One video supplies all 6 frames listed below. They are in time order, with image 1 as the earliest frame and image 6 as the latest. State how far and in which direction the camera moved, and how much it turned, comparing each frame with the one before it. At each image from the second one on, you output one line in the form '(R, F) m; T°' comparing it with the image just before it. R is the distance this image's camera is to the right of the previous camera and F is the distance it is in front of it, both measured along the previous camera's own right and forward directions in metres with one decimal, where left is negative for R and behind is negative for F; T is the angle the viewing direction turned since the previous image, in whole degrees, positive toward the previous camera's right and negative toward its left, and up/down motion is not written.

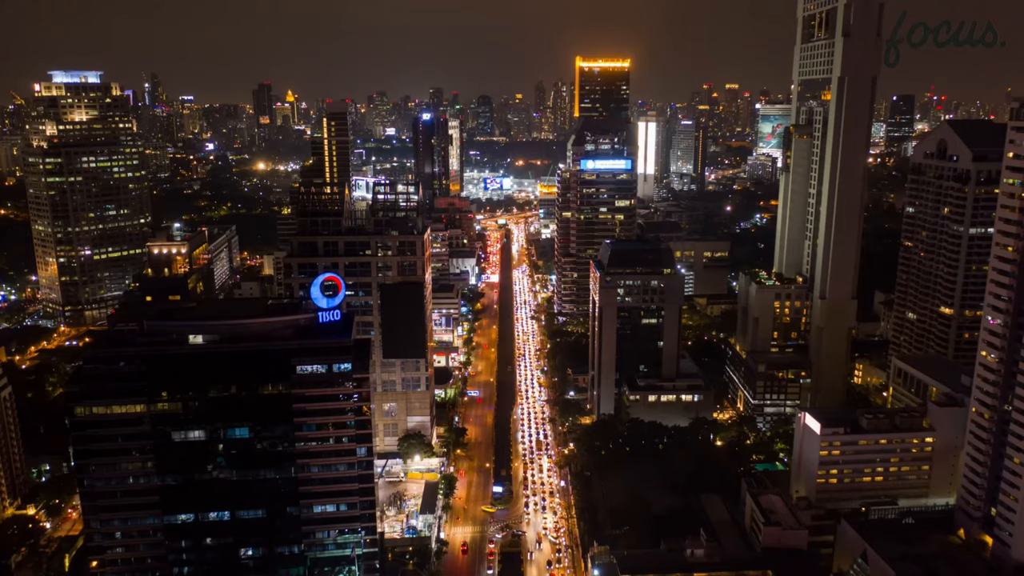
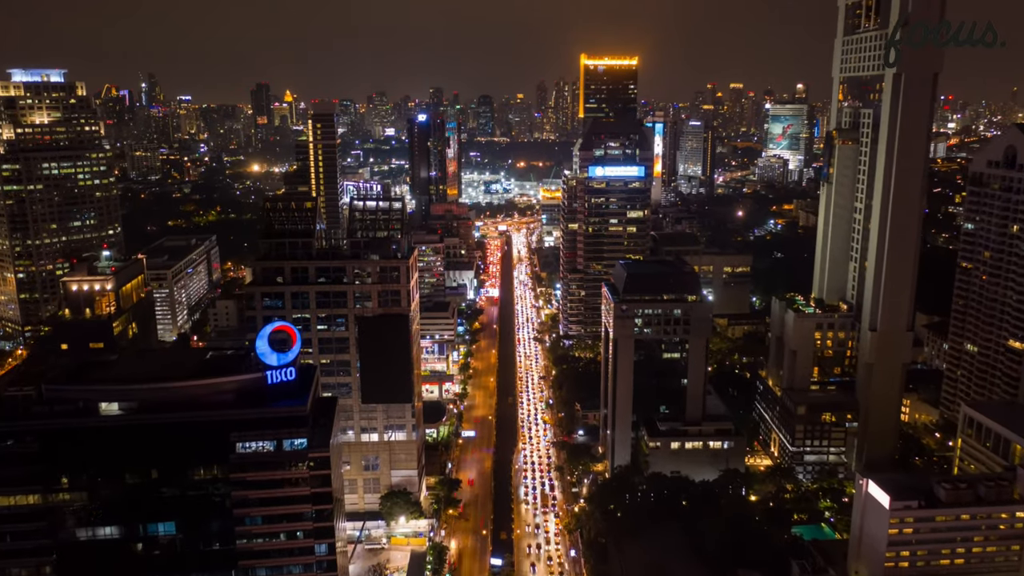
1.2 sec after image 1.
(0.0, +9.2) m; 0°
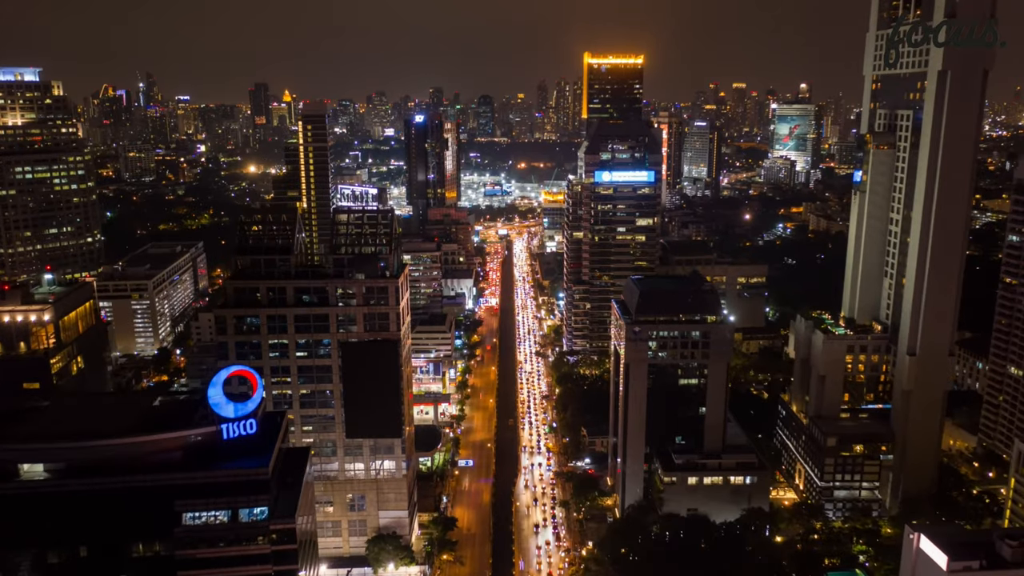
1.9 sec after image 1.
(0.0, +5.4) m; 0°
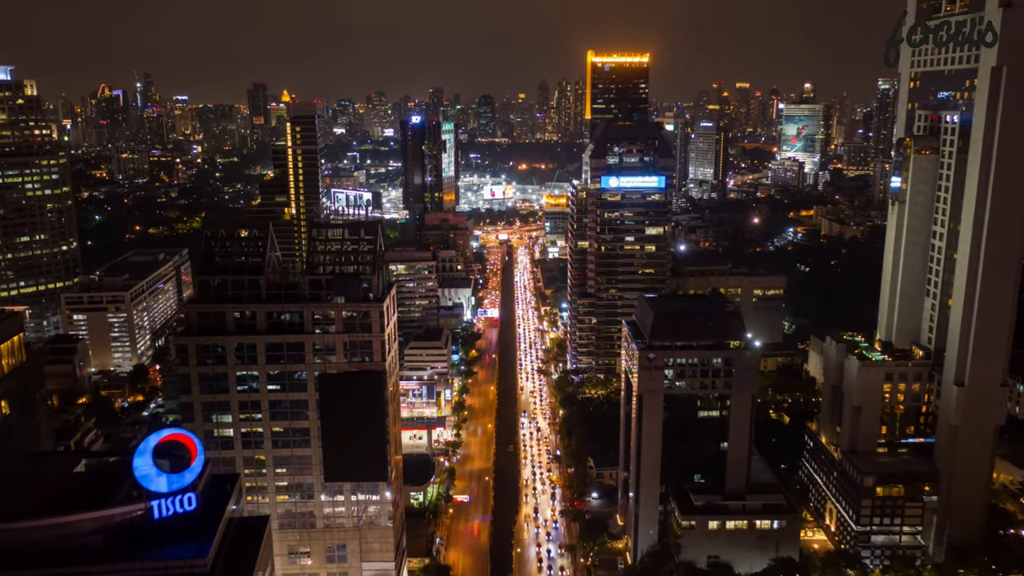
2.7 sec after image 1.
(+0.1, +5.7) m; 0°
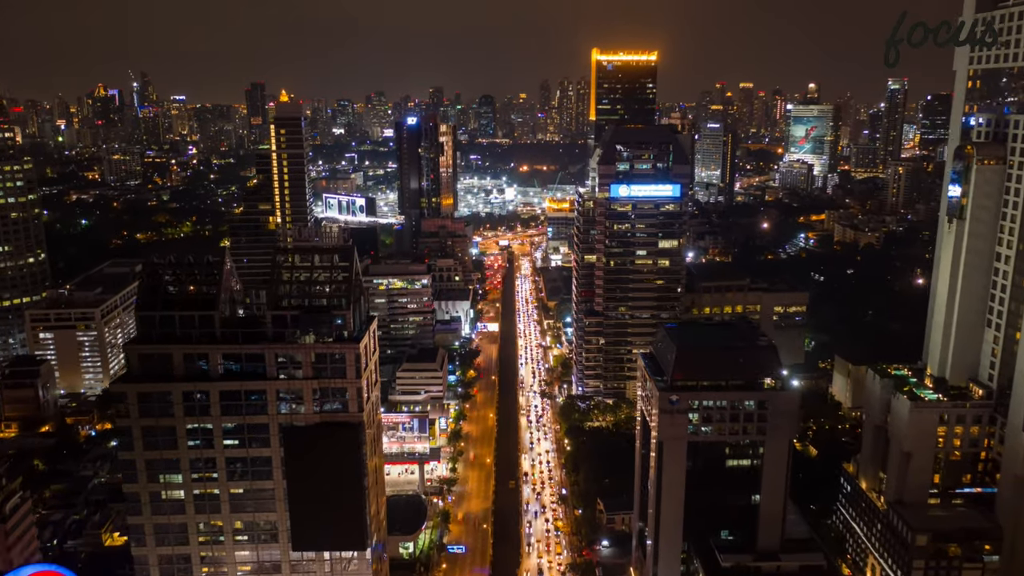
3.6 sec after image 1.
(0.0, +6.3) m; 0°
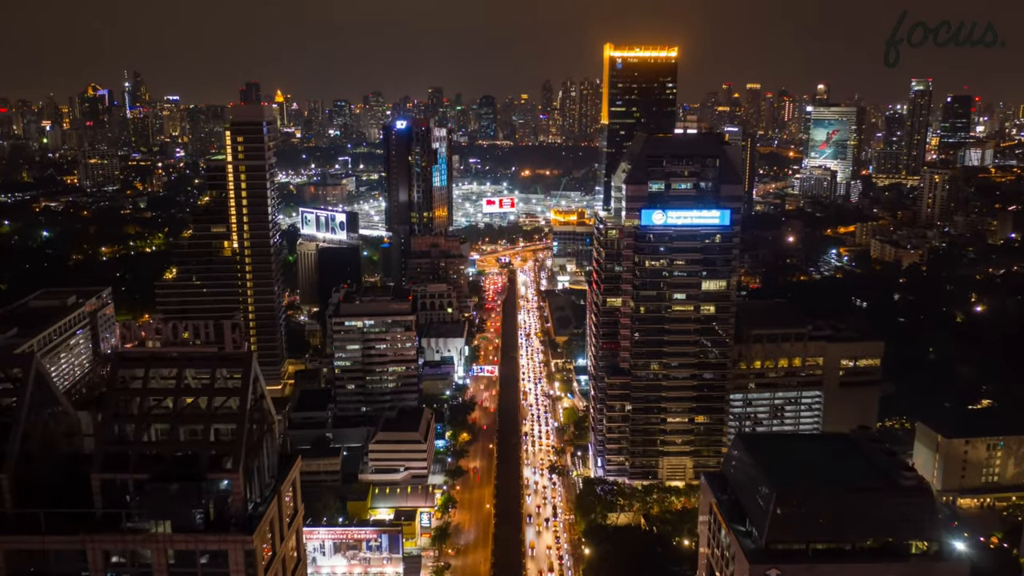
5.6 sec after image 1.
(-0.2, +15.0) m; 0°
